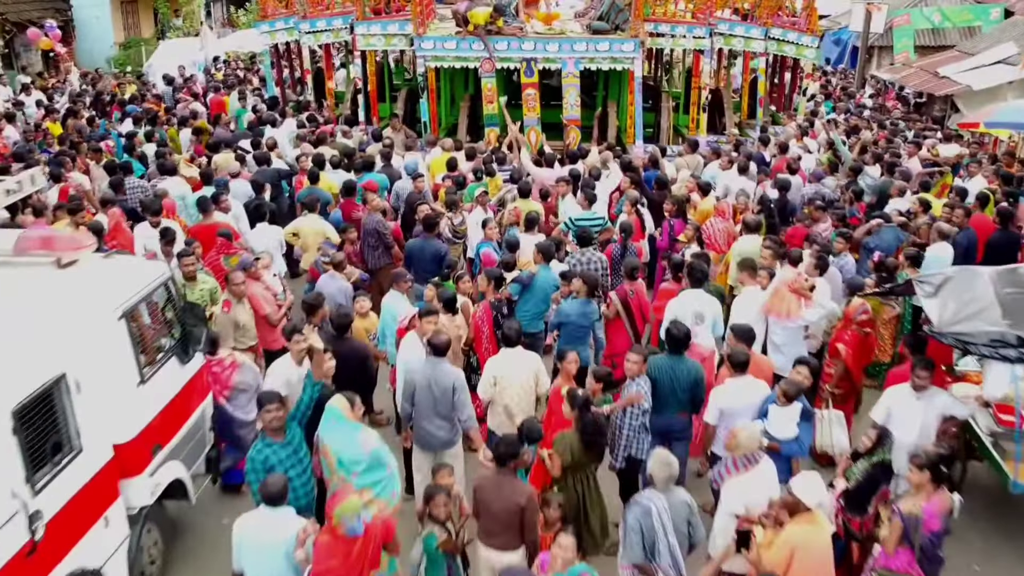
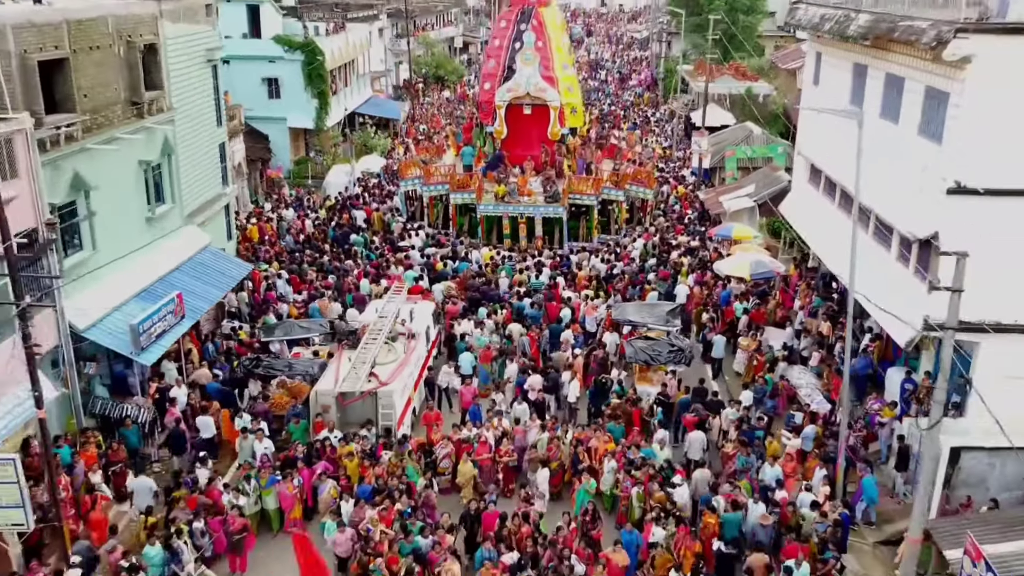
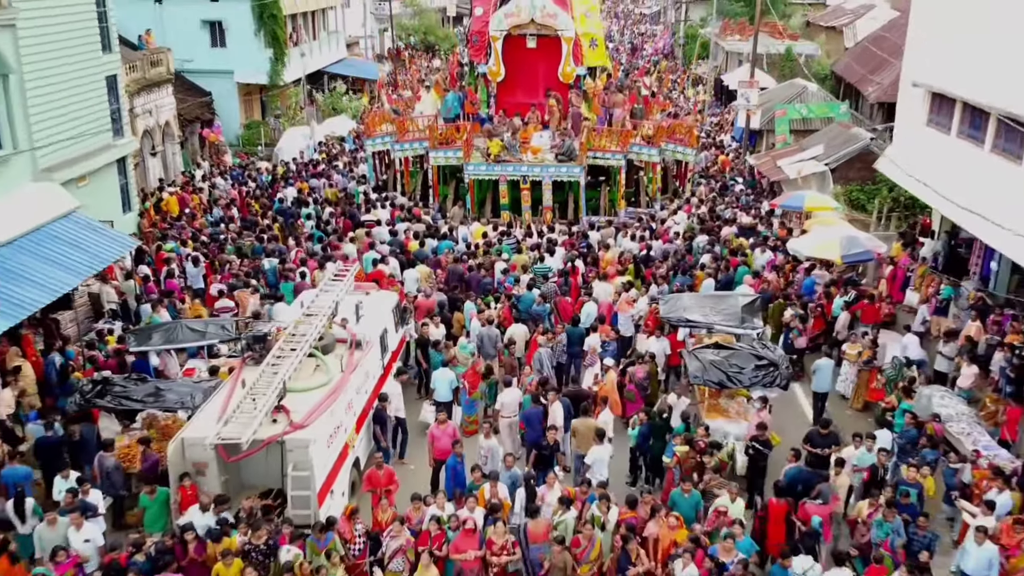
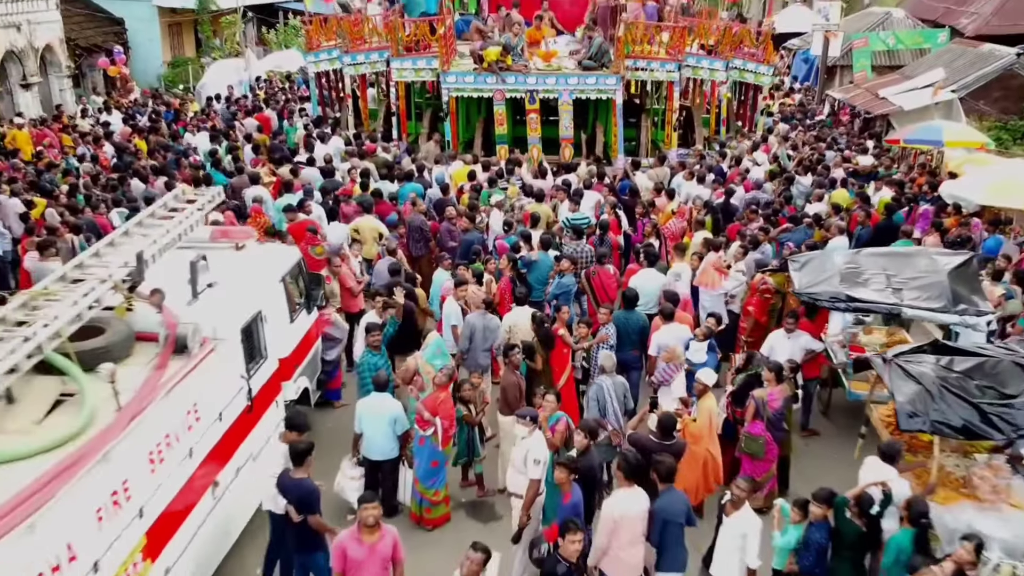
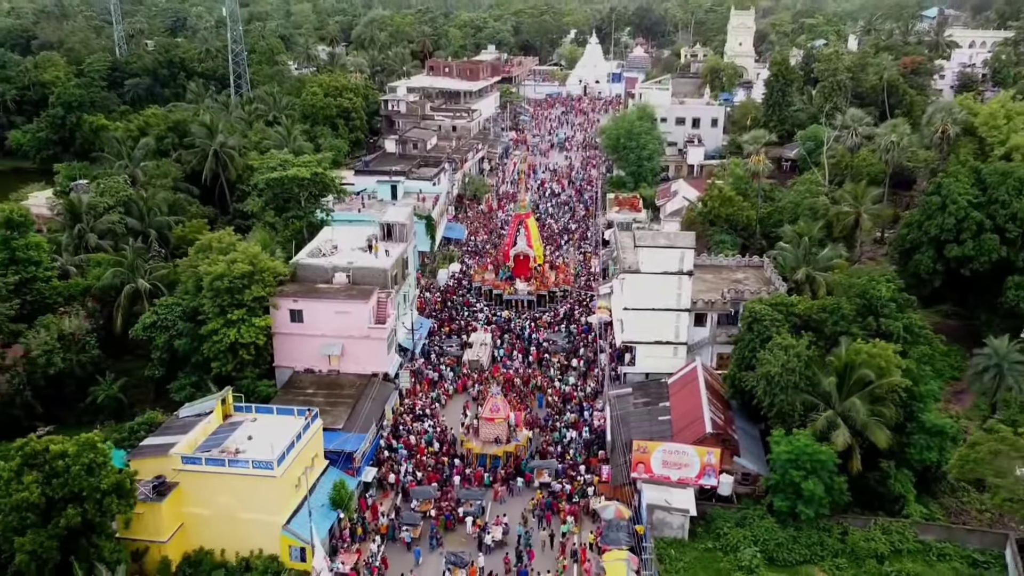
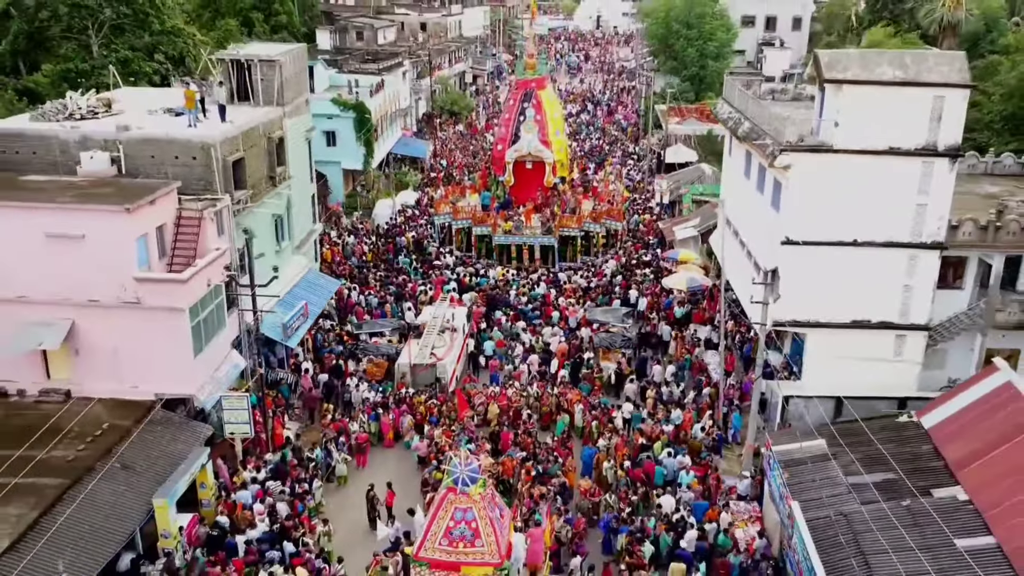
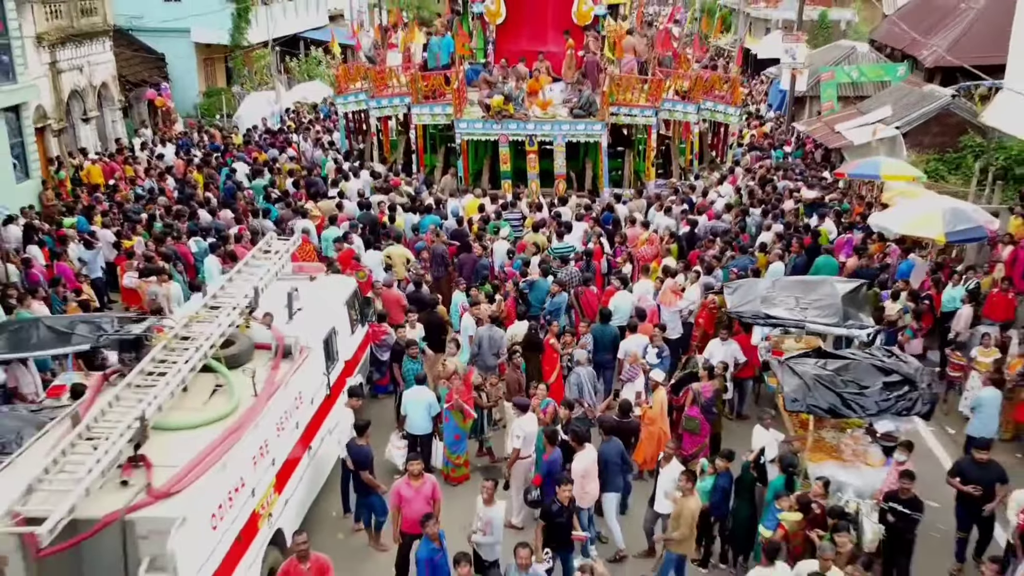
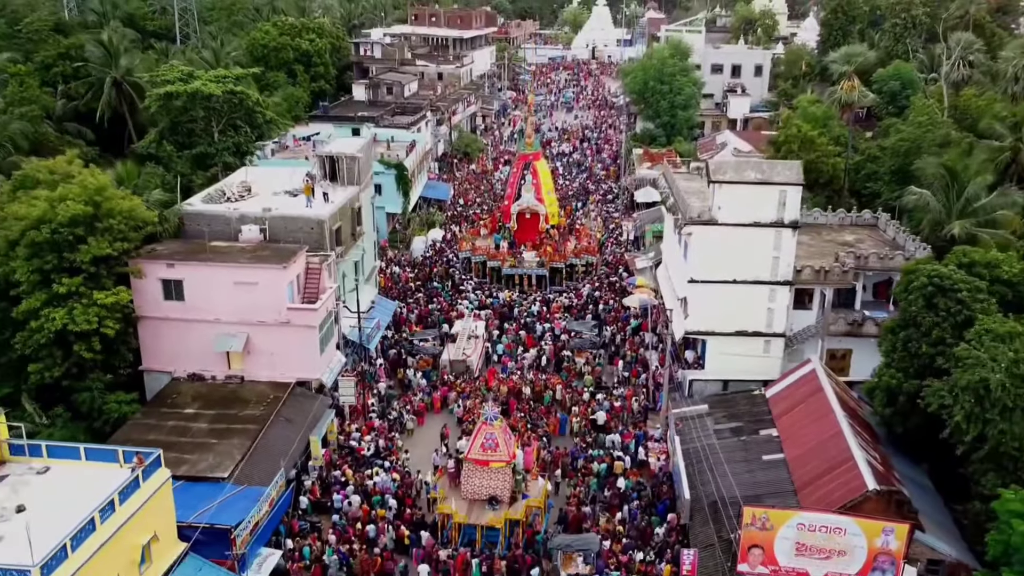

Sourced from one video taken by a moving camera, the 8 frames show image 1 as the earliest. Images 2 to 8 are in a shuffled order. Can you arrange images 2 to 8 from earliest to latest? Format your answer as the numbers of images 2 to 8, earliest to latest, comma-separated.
4, 7, 3, 2, 6, 8, 5
